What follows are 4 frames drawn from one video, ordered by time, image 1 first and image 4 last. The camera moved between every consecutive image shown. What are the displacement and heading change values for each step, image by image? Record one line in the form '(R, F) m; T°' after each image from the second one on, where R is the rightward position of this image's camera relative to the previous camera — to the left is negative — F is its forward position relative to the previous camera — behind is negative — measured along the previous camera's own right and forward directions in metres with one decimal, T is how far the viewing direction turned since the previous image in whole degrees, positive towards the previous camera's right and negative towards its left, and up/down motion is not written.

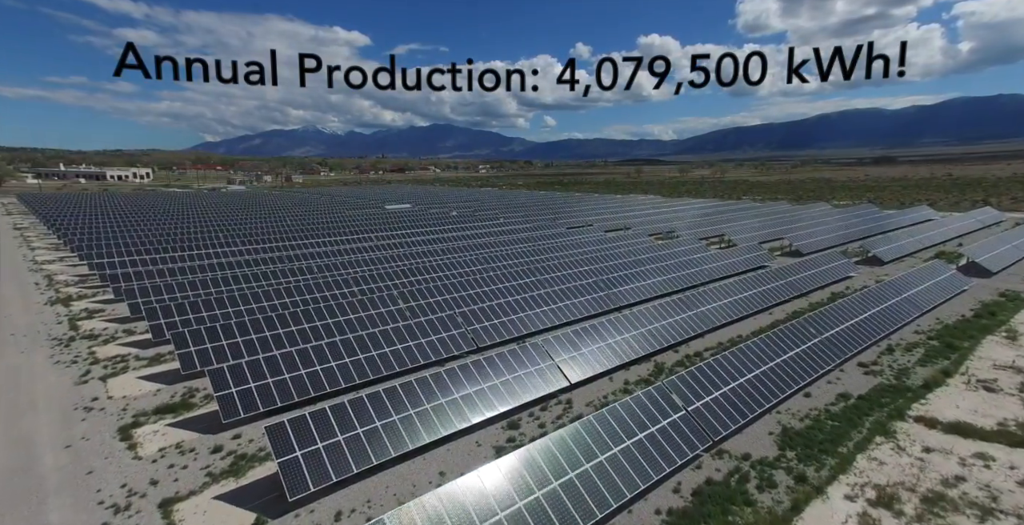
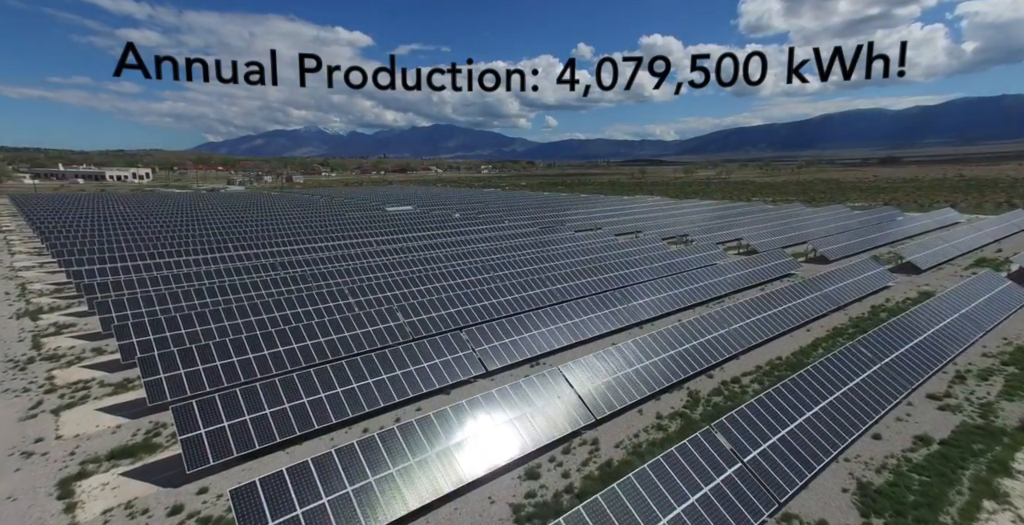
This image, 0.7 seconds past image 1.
(-0.5, +2.5) m; 0°
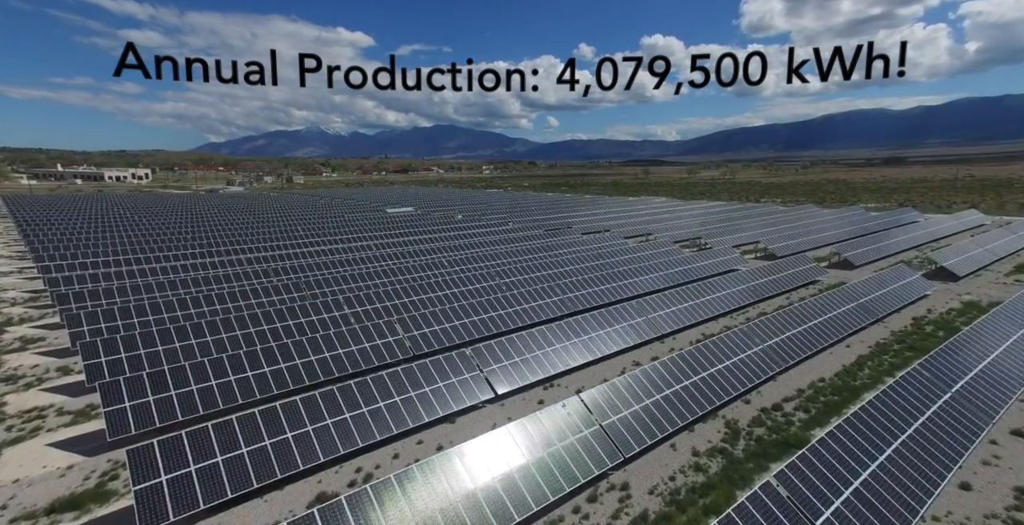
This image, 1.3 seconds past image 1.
(-0.4, +2.3) m; 0°
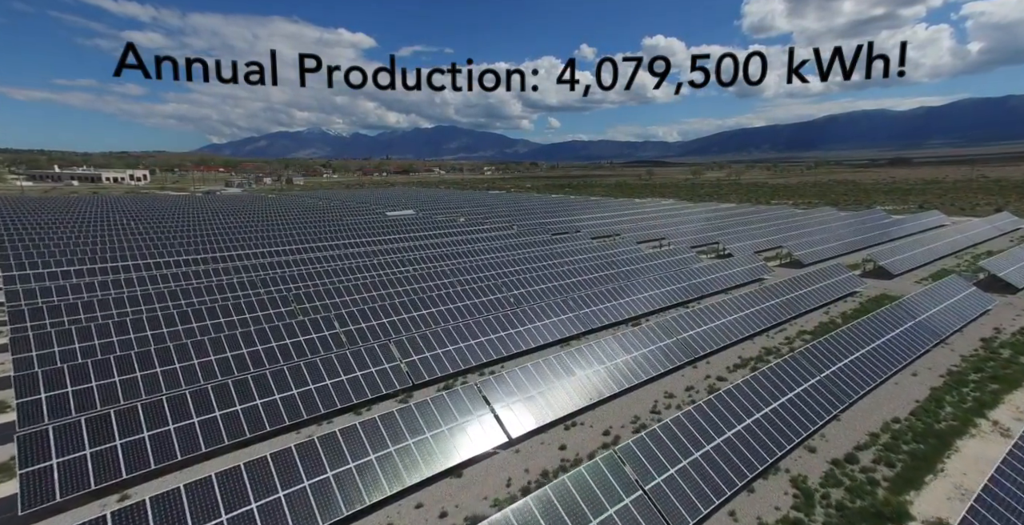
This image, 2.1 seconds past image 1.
(-0.5, +3.0) m; 0°
